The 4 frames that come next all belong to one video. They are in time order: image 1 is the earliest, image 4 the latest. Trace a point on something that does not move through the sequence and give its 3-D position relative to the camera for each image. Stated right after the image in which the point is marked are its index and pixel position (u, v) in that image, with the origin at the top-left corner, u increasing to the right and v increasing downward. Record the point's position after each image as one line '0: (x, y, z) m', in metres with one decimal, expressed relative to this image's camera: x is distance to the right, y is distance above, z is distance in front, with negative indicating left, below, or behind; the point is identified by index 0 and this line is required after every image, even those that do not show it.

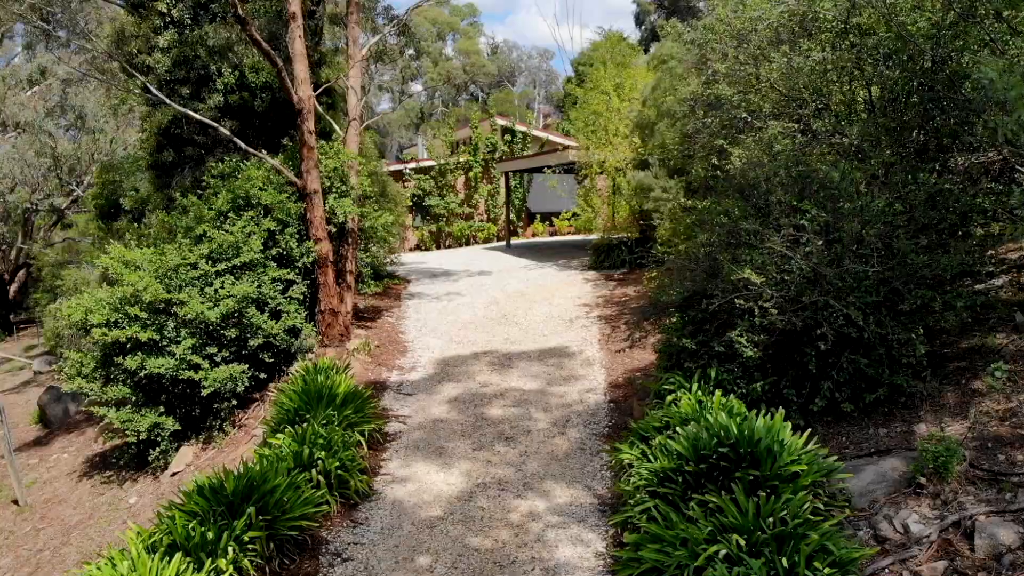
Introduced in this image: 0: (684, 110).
0: (+1.6, +1.7, +8.5) m
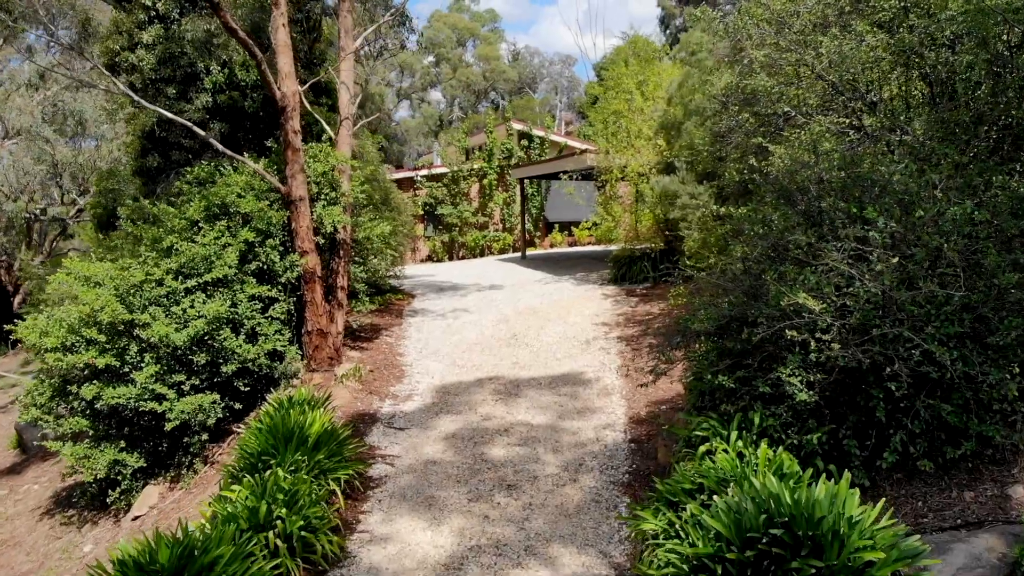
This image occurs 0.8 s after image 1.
0: (+1.7, +1.5, +7.5) m
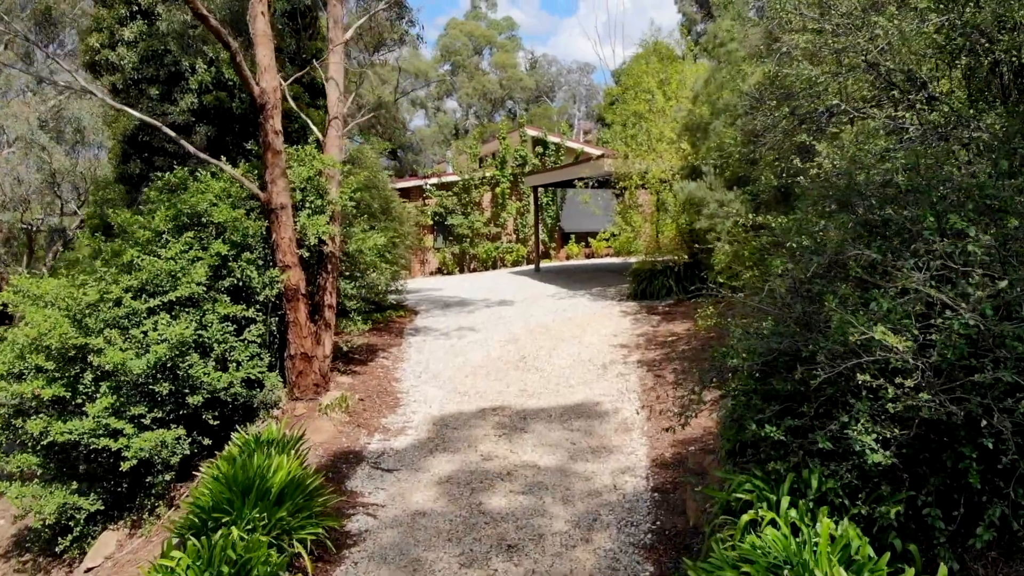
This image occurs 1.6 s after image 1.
0: (+1.7, +1.4, +6.7) m
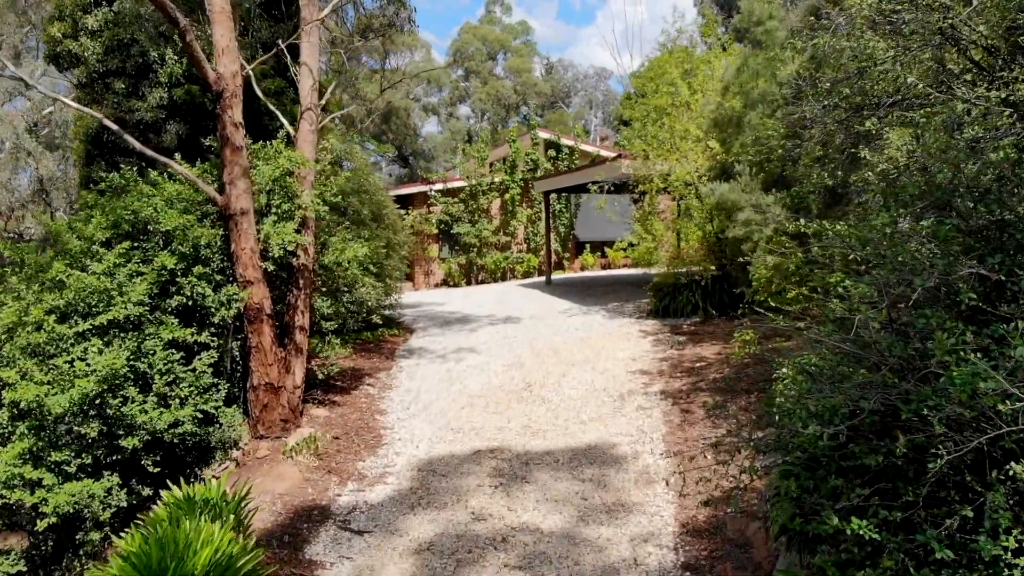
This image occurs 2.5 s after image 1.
0: (+1.7, +1.2, +5.7) m
